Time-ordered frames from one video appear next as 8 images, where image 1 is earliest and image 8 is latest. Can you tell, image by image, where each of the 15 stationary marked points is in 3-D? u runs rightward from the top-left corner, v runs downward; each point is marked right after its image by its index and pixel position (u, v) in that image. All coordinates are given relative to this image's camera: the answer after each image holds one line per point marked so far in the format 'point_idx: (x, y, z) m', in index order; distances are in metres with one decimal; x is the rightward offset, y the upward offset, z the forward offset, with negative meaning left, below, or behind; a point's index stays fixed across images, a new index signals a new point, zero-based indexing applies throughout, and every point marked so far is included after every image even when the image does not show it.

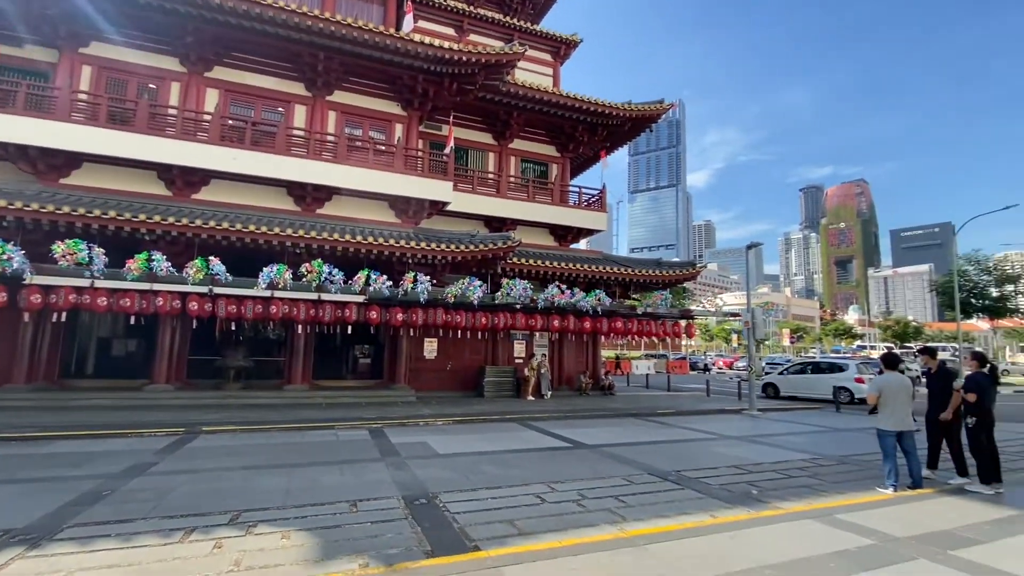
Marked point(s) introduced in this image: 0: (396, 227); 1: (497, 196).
0: (-3.0, +1.7, +13.6) m
1: (-0.2, +3.0, +16.4) m
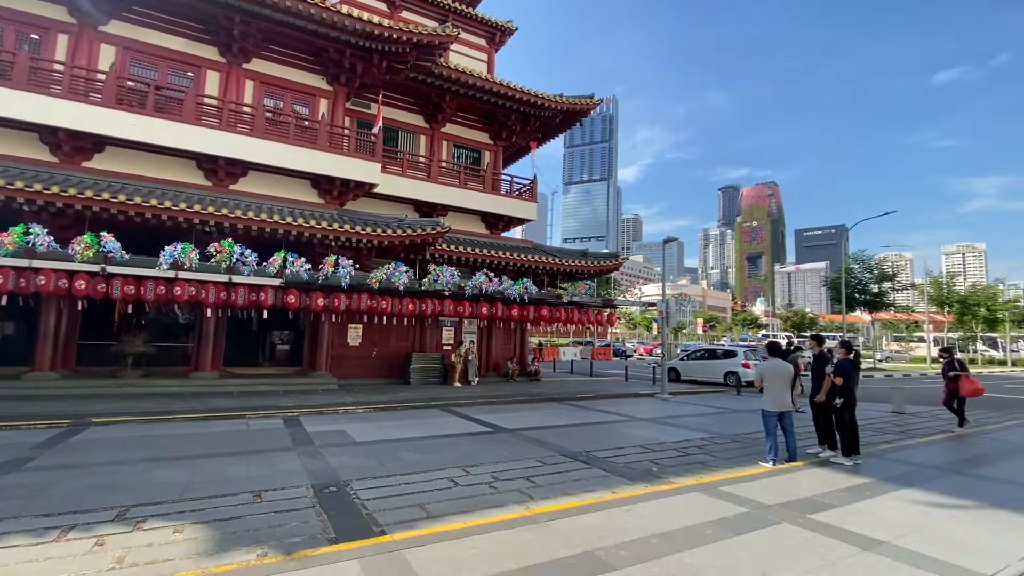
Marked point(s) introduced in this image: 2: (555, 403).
0: (-4.9, +2.1, +13.1) m
1: (-2.5, +3.4, +16.2) m
2: (+1.1, -2.9, +12.7) m
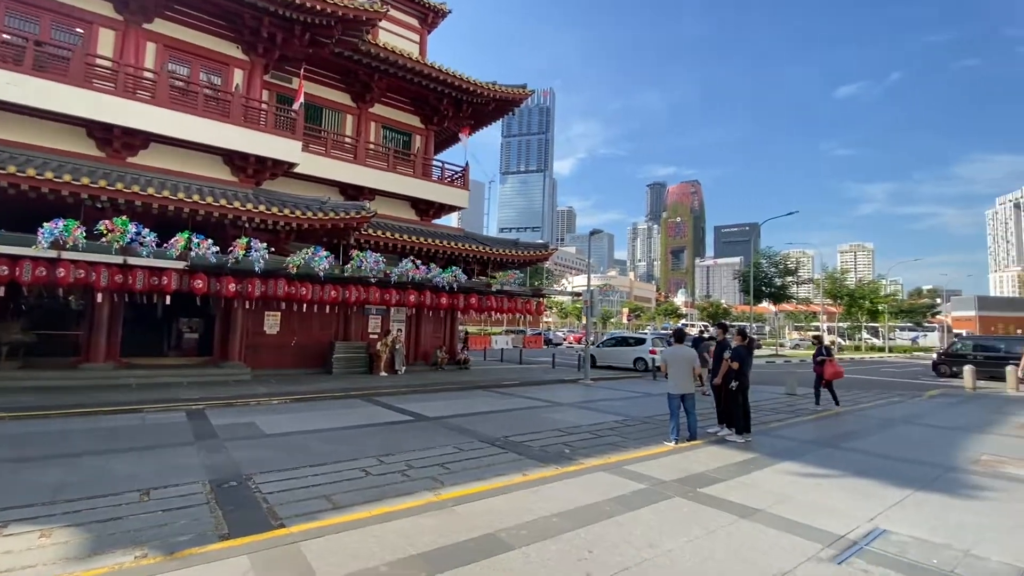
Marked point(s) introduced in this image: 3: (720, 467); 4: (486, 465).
0: (-6.8, +2.5, +12.2) m
1: (-4.8, +3.9, +15.6) m
2: (-0.8, -2.6, +12.8) m
3: (+2.2, -1.9, +5.3) m
4: (-0.3, -2.0, +5.6) m
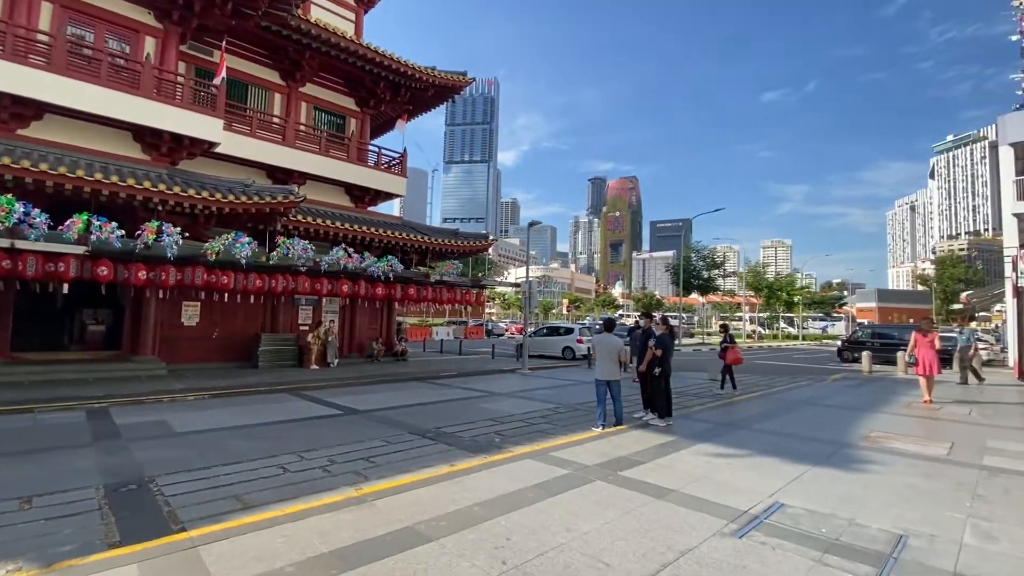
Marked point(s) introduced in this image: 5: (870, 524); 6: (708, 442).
0: (-8.3, +2.7, +11.2) m
1: (-6.7, +4.2, +14.8) m
2: (-2.4, -2.3, +12.6) m
3: (+1.4, -1.8, +5.5) m
4: (-1.1, -1.8, +5.5) m
5: (+2.5, -1.7, +3.6) m
6: (+2.3, -1.8, +5.9) m
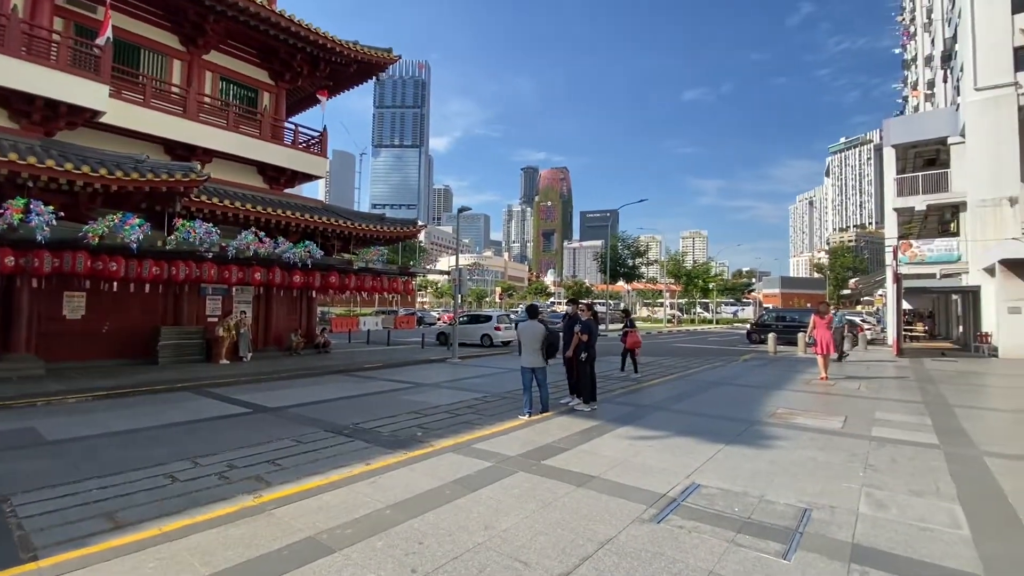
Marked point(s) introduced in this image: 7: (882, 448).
0: (-9.8, +3.0, +9.7) m
1: (-8.7, +4.5, +13.4) m
2: (-4.2, -2.1, +12.0) m
3: (+0.6, -1.6, +5.5) m
4: (-1.9, -1.7, +5.1) m
5: (+2.0, -1.6, +3.7) m
6: (+1.4, -1.6, +6.0) m
7: (+3.7, -1.6, +5.1) m
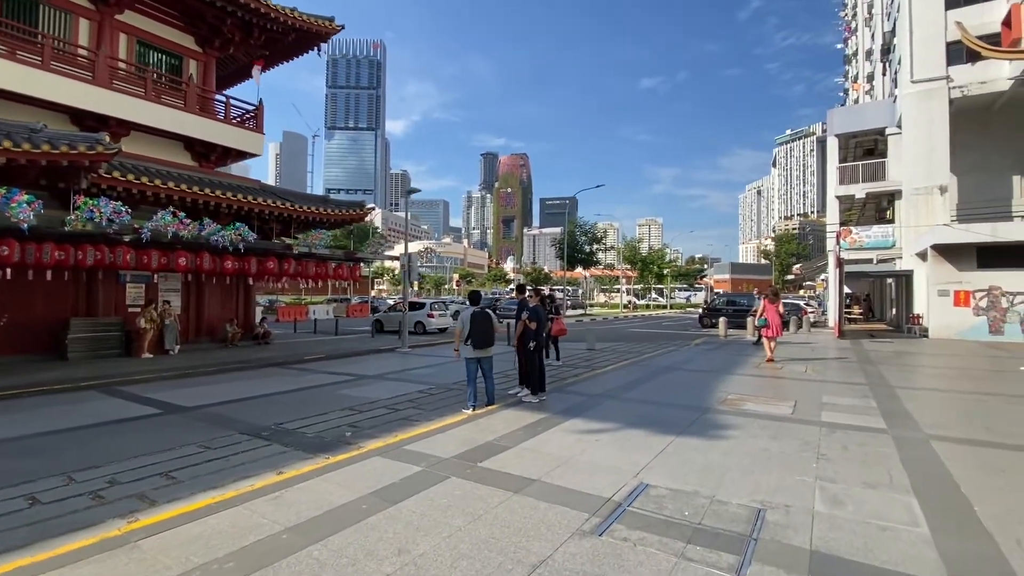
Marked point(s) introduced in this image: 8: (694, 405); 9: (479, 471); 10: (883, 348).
0: (-10.8, +3.2, +8.3) m
1: (-10.0, +4.8, +12.0) m
2: (-5.4, -1.8, +11.2) m
3: (0.0, -1.5, +5.0) m
4: (-2.5, -1.6, +4.5) m
5: (+1.5, -1.4, +3.4) m
6: (+0.7, -1.4, +5.6) m
7: (+3.1, -1.4, +4.9) m
8: (+2.2, -1.4, +6.2) m
9: (-0.3, -1.4, +3.9) m
10: (+11.0, -1.8, +14.9) m
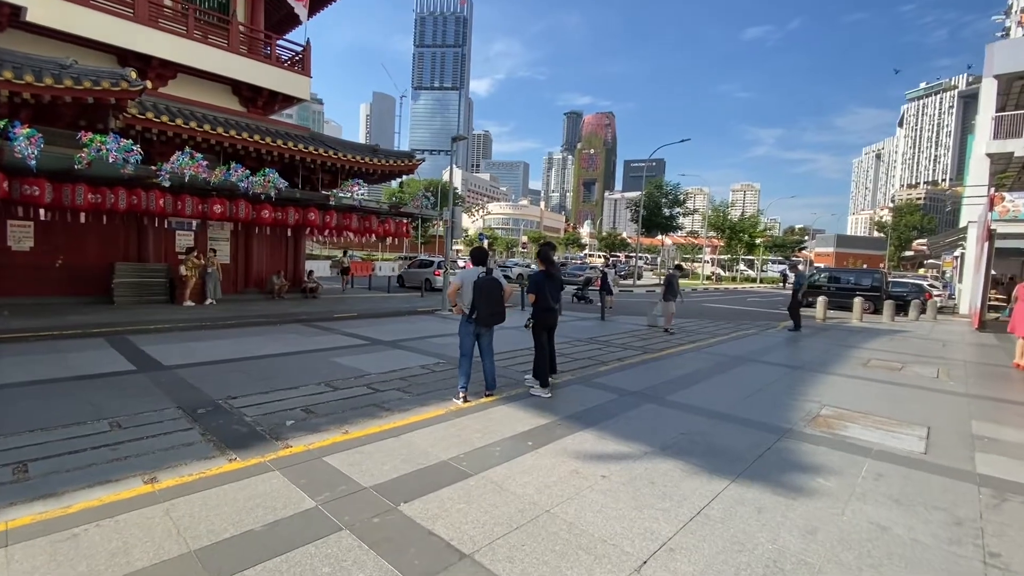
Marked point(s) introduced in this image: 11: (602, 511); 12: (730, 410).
0: (-10.1, +4.2, +8.1) m
1: (-8.7, +6.1, +11.5) m
2: (-4.5, -0.8, +10.5) m
3: (-0.2, -1.1, +3.6) m
4: (-2.7, -1.2, +3.4) m
5: (+1.0, -1.3, +1.7) m
6: (+0.6, -1.1, +4.0) m
7: (+2.9, -1.3, +3.0) m
8: (+2.2, -1.2, +4.3) m
9: (-0.6, -1.2, +2.5) m
10: (+12.2, -1.3, +11.6) m
11: (+0.5, -1.2, +2.7) m
12: (+2.0, -1.1, +4.7) m
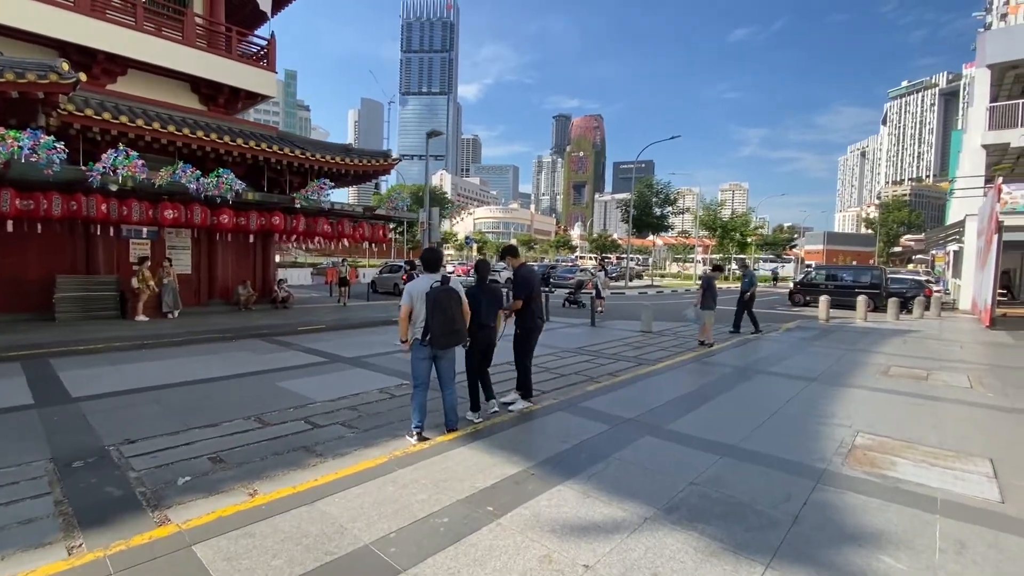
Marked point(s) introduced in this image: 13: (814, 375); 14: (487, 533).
0: (-10.5, +3.9, +7.1) m
1: (-9.2, +5.8, +10.5) m
2: (-4.9, -1.0, +9.5) m
3: (-0.5, -1.2, +2.6) m
4: (-2.9, -1.3, +2.4) m
5: (+0.8, -1.3, +0.8) m
6: (+0.4, -1.2, +3.1) m
7: (+2.6, -1.3, +2.1) m
8: (+2.0, -1.2, +3.5) m
9: (-0.8, -1.2, +1.6) m
10: (+11.9, -1.2, +10.9) m
11: (+0.3, -1.2, +1.8) m
12: (+1.8, -1.2, +3.8) m
13: (+4.0, -1.1, +6.6) m
14: (-0.1, -1.2, +2.5) m
